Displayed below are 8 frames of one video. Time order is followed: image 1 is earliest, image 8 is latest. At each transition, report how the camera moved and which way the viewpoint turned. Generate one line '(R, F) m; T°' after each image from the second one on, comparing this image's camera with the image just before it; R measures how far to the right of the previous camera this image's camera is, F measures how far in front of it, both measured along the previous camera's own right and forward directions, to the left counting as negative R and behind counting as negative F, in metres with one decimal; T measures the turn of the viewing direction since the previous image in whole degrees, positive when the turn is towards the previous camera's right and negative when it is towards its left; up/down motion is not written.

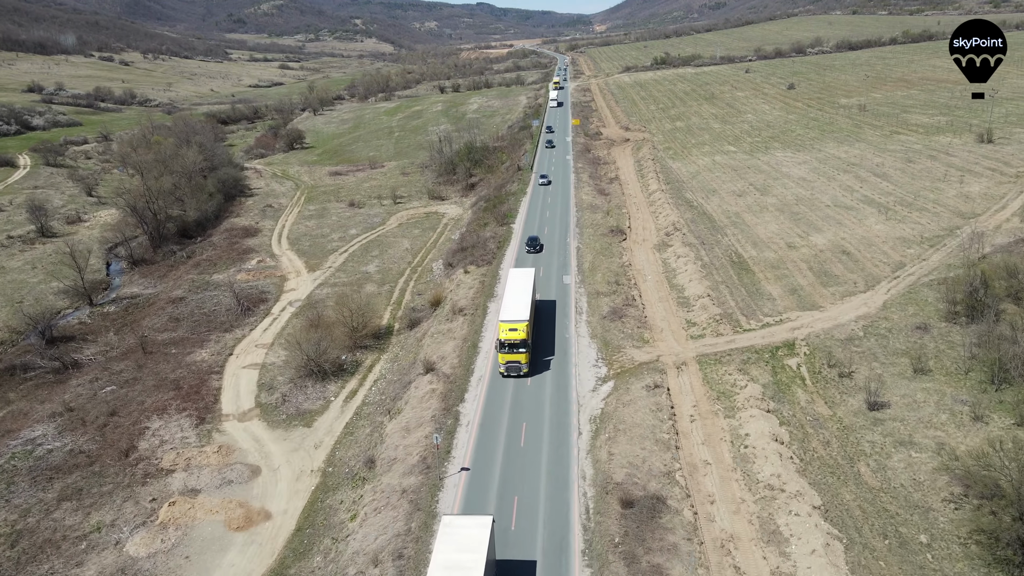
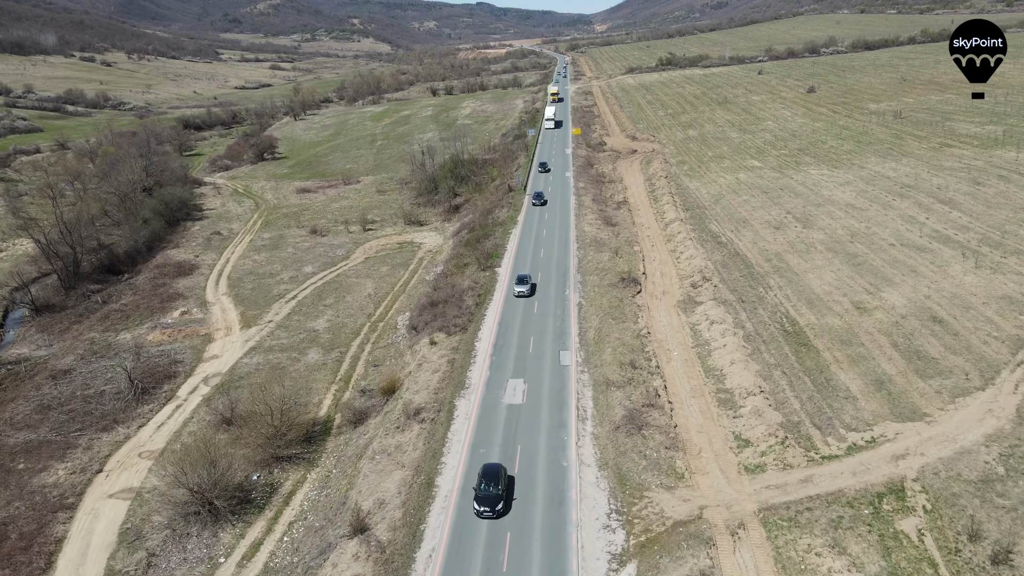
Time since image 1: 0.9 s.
(+1.3, +11.8) m; 0°
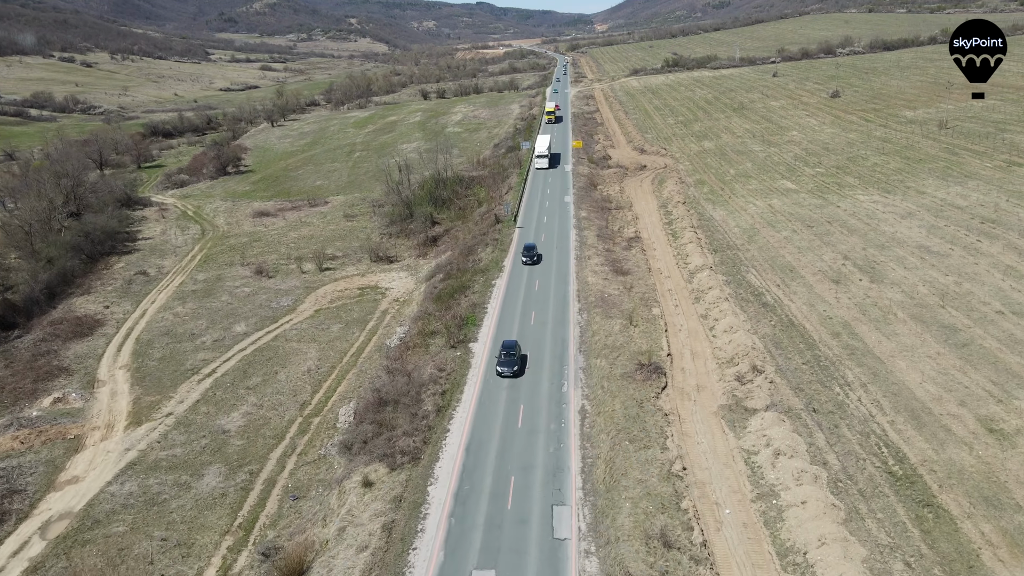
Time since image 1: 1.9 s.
(+1.3, +11.9) m; 0°
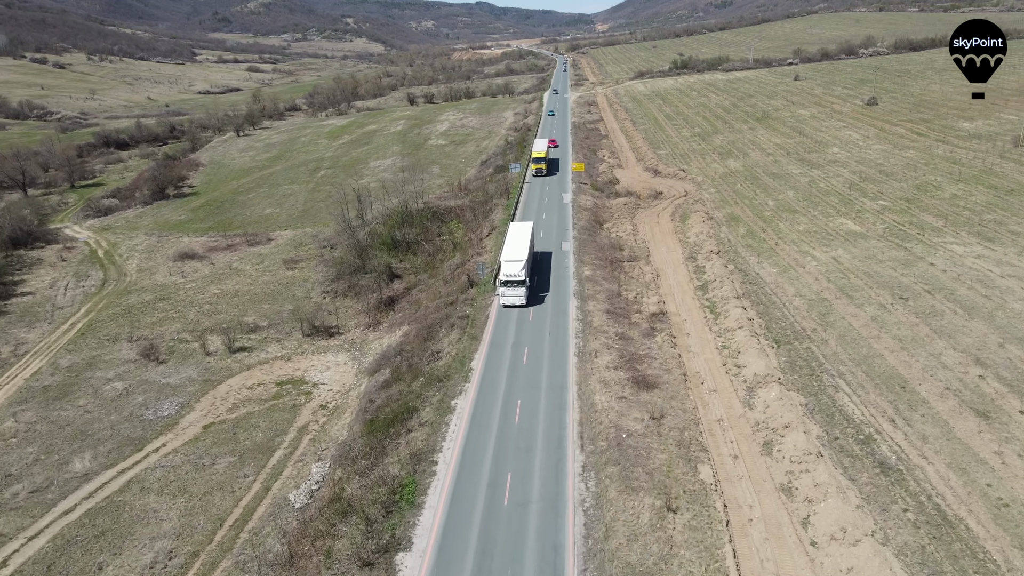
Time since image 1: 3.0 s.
(+1.6, +14.8) m; 0°
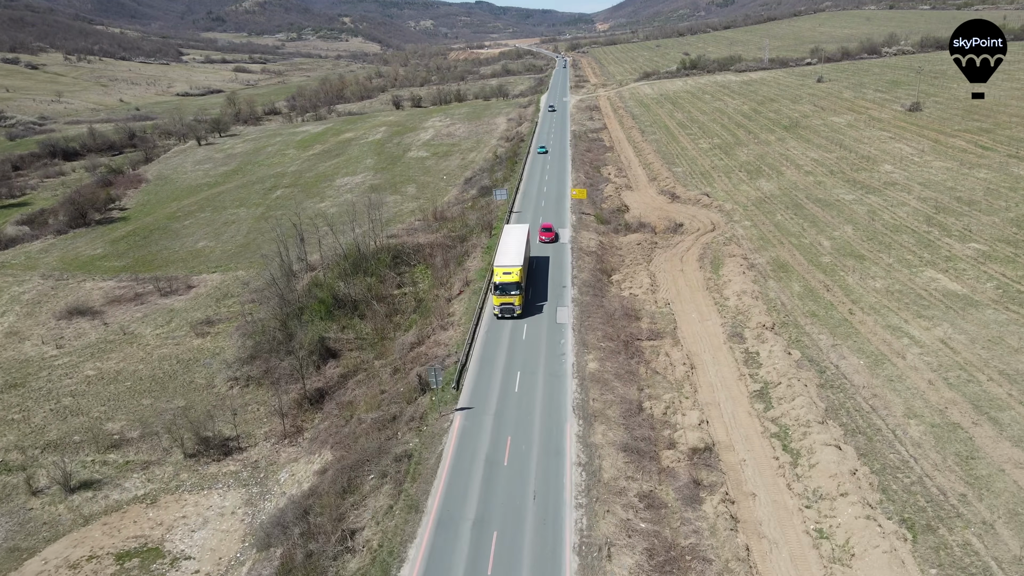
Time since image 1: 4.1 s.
(+1.5, +13.4) m; 0°
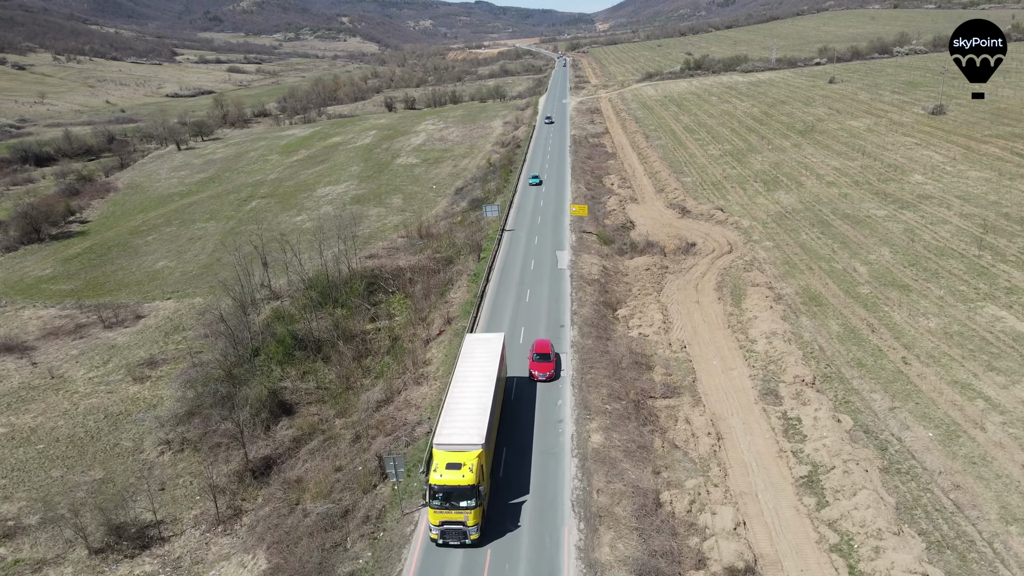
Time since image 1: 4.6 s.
(+0.7, +6.0) m; 0°
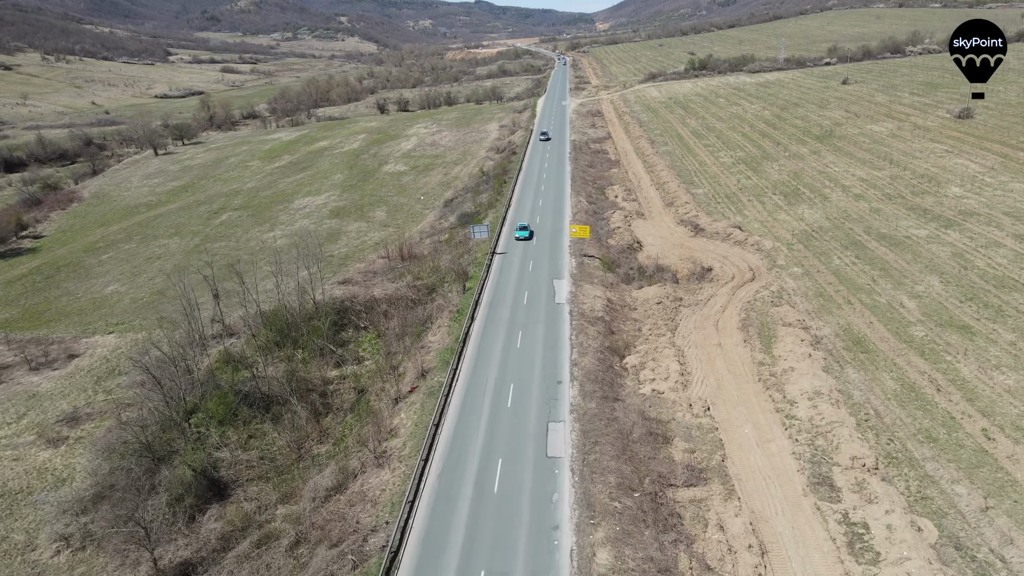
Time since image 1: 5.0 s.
(+0.7, +6.0) m; 0°
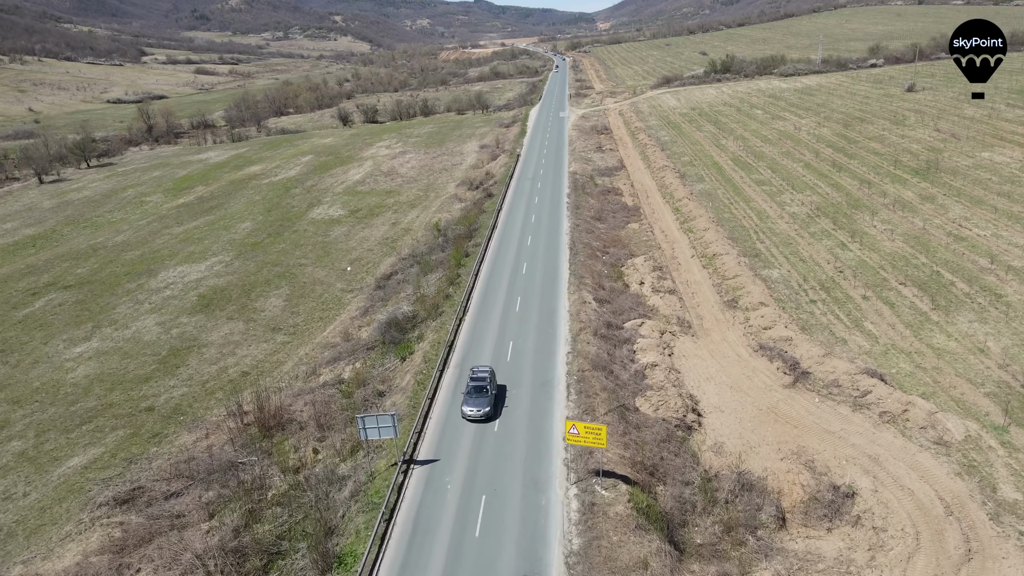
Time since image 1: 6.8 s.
(+2.4, +22.5) m; 0°
